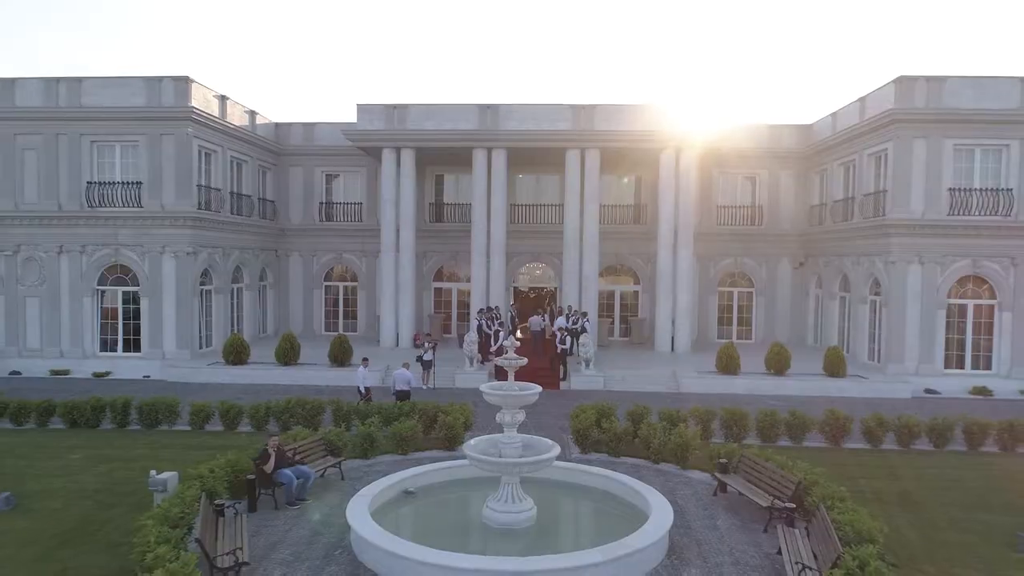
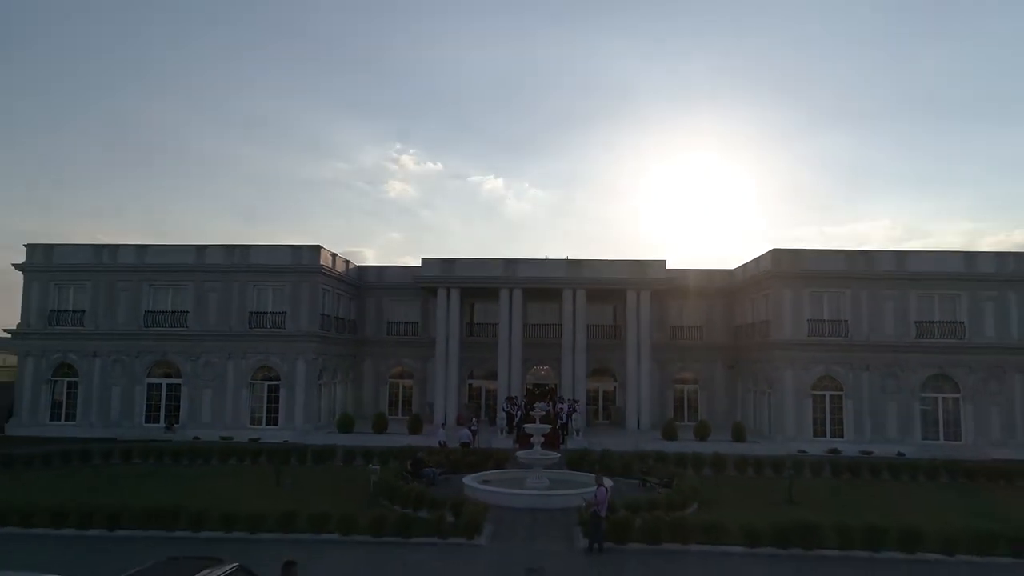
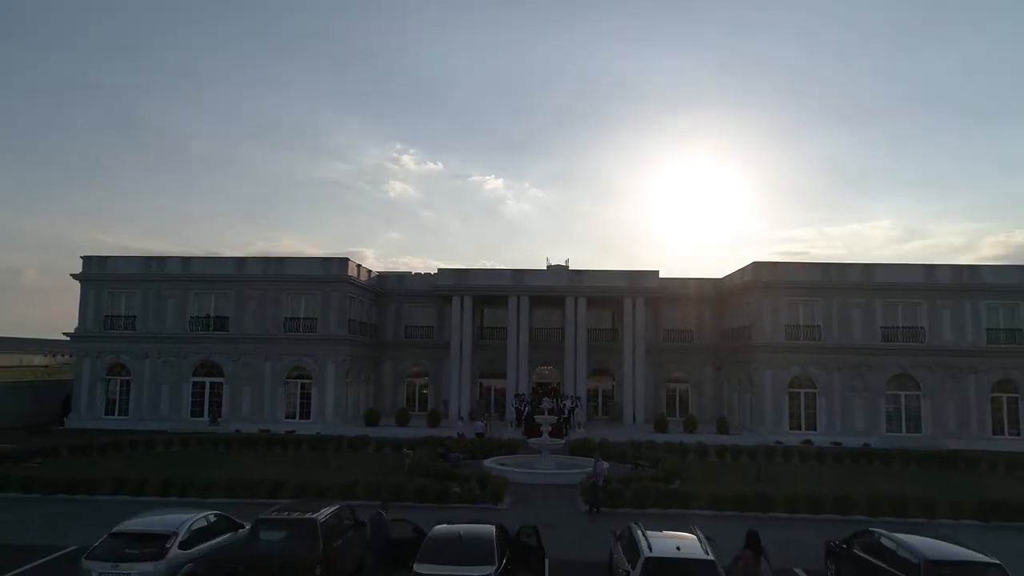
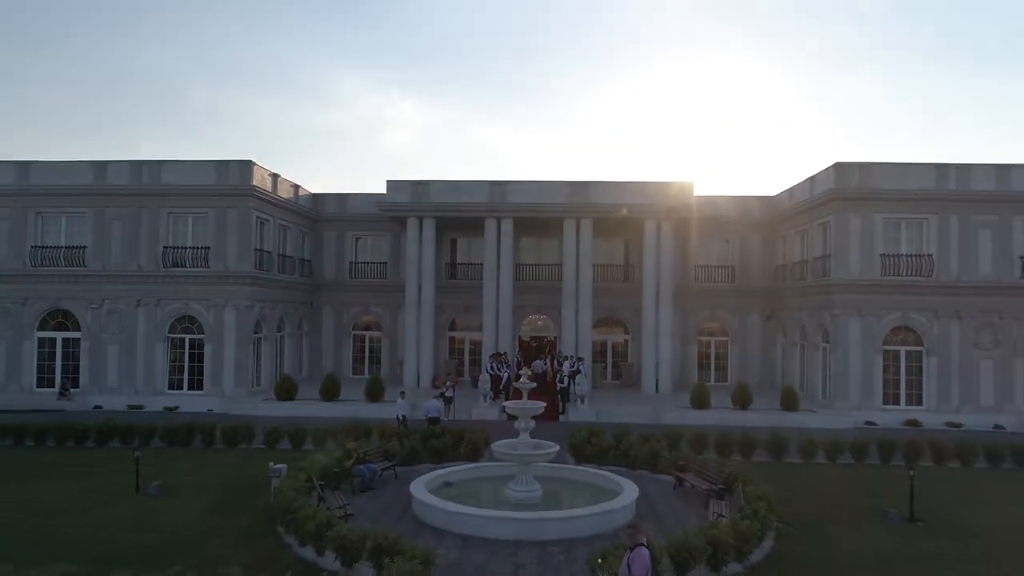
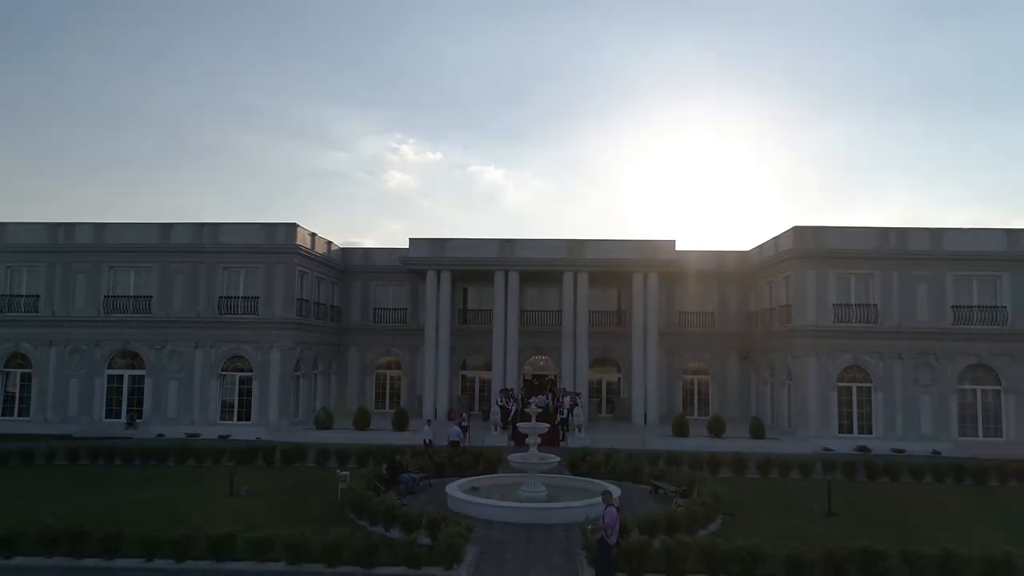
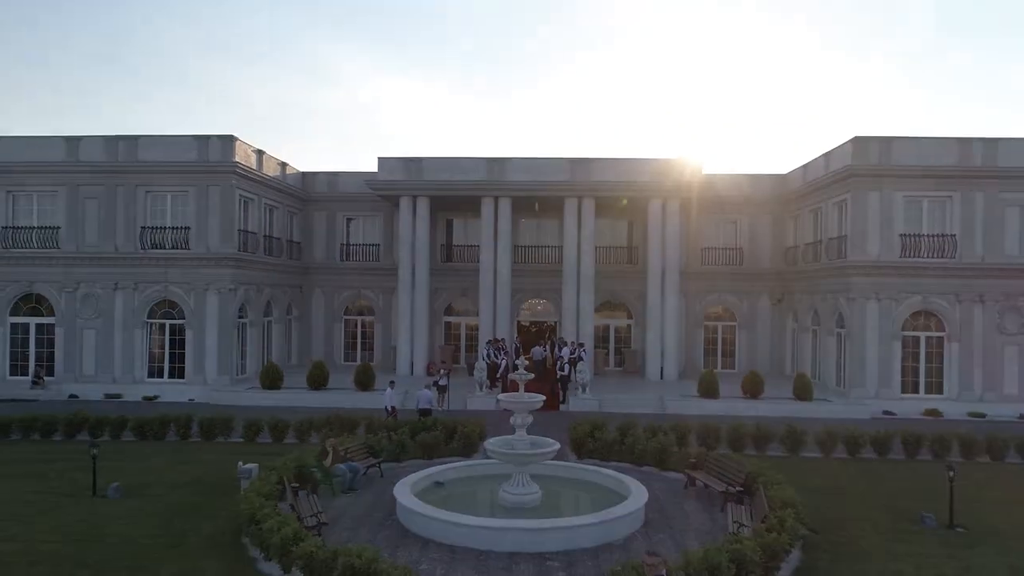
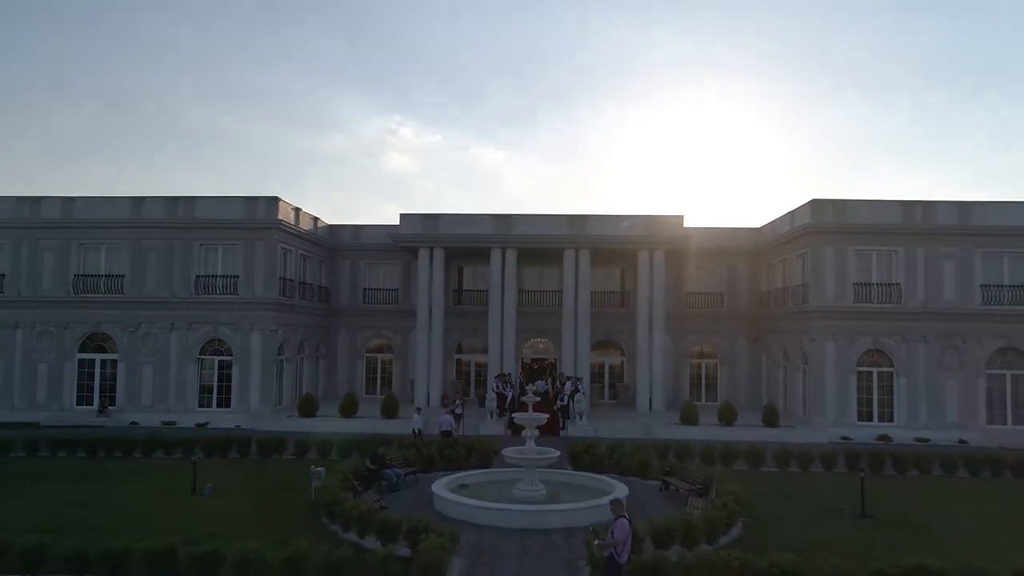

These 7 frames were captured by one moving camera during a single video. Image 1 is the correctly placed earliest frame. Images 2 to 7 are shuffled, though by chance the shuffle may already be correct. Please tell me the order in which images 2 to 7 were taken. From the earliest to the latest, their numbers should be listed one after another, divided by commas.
6, 4, 7, 5, 2, 3
